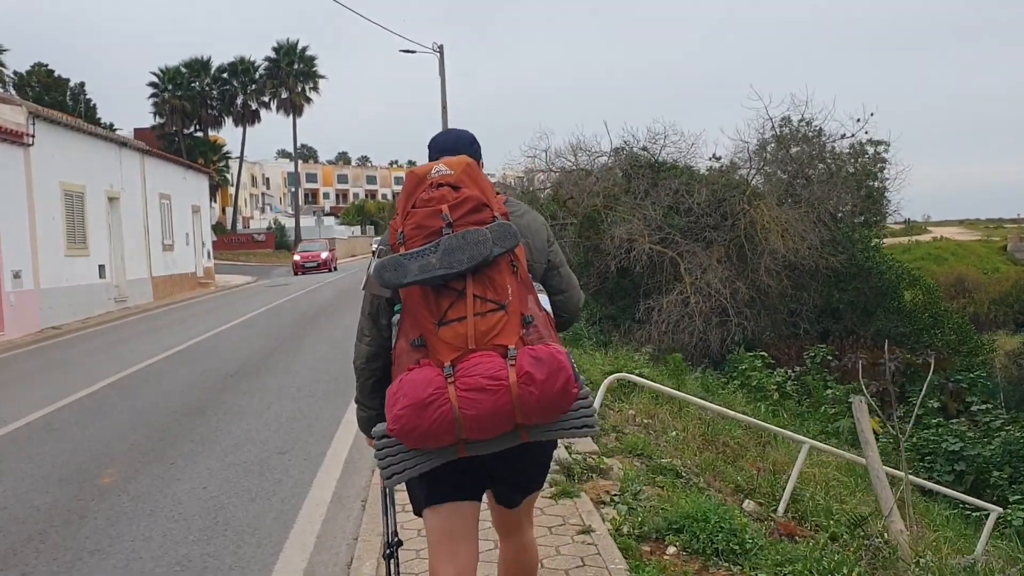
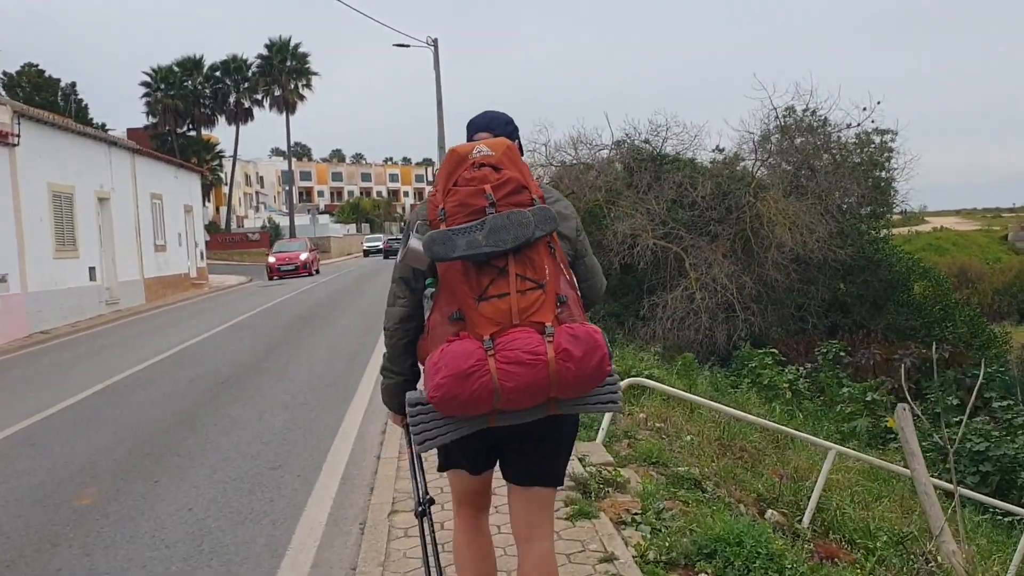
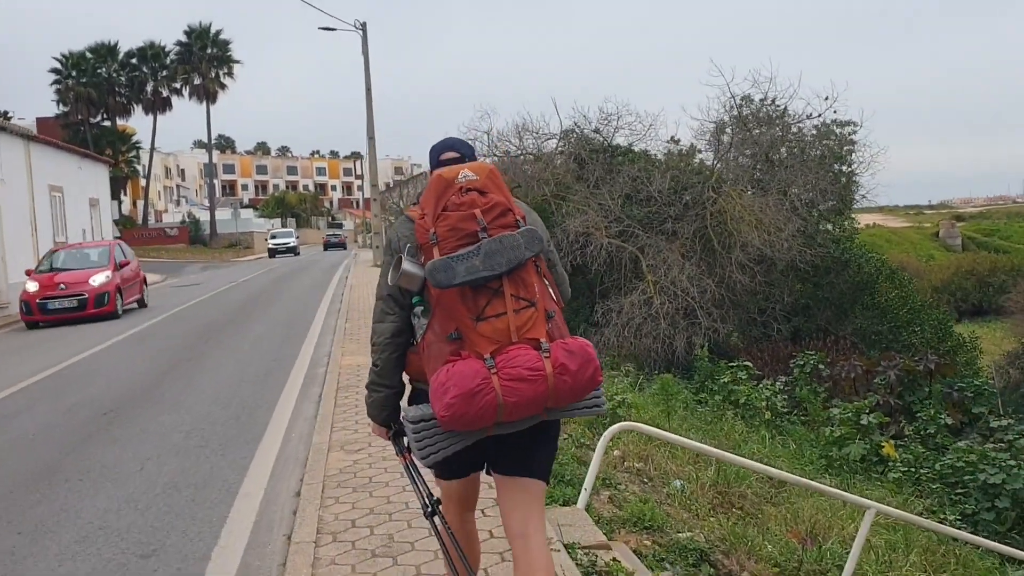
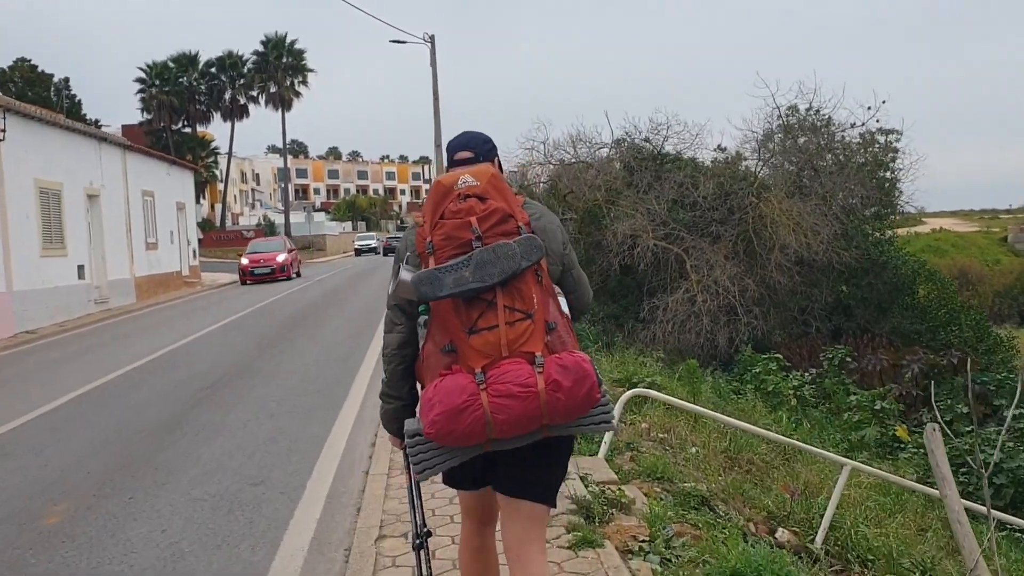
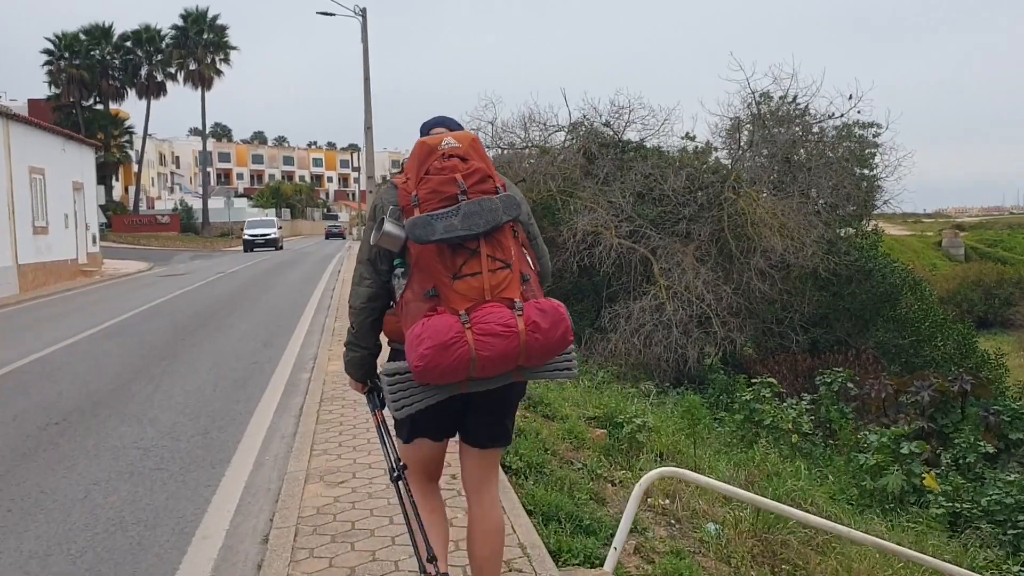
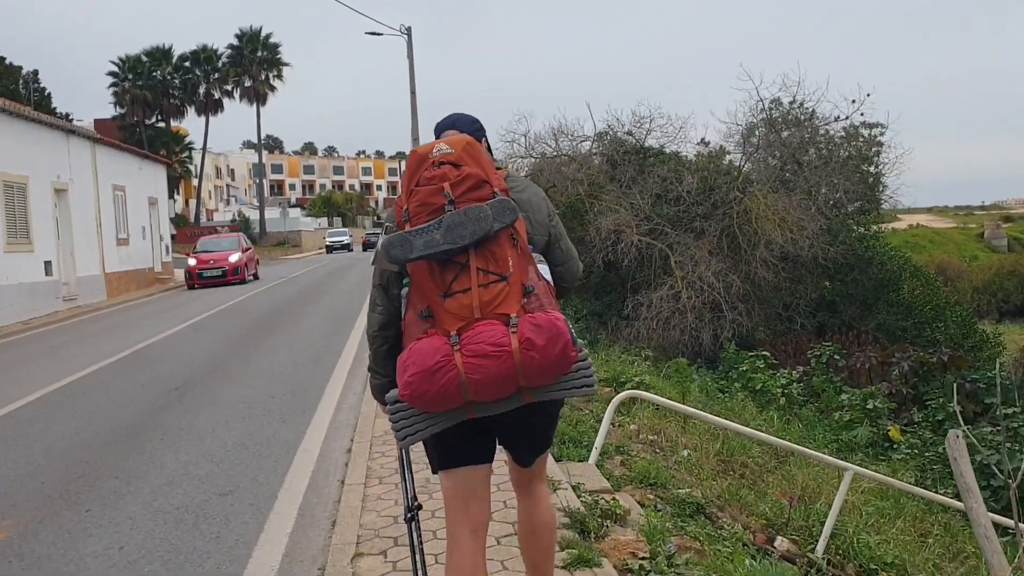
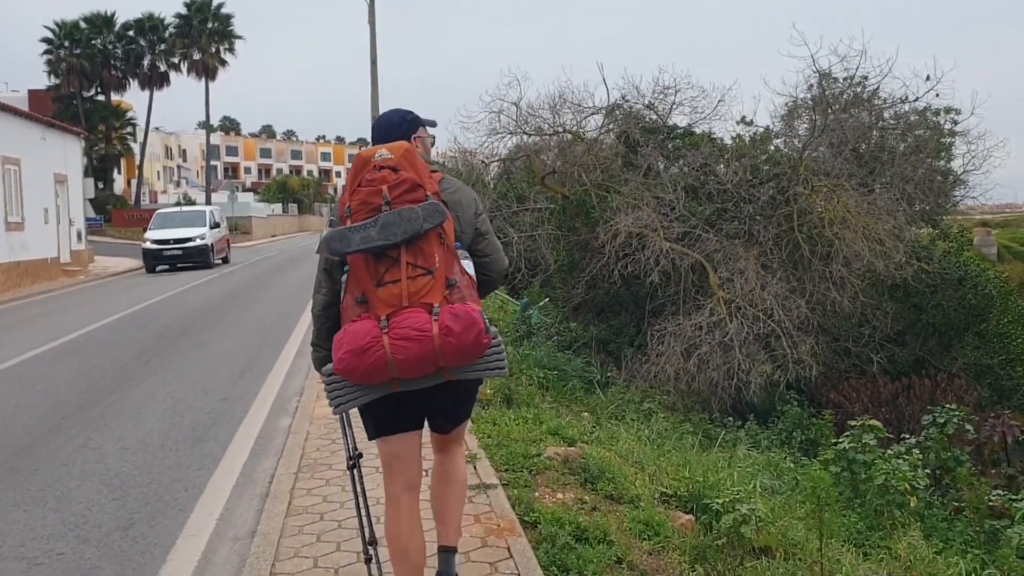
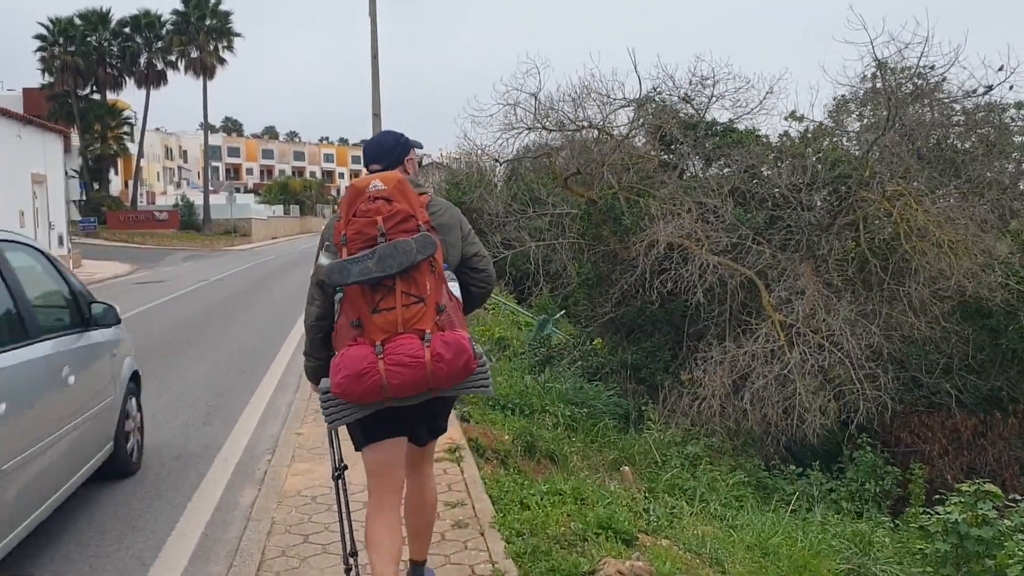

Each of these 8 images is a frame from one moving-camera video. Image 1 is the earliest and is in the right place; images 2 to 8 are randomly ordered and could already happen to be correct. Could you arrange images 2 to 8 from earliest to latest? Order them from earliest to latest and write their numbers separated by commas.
2, 4, 6, 3, 5, 7, 8
